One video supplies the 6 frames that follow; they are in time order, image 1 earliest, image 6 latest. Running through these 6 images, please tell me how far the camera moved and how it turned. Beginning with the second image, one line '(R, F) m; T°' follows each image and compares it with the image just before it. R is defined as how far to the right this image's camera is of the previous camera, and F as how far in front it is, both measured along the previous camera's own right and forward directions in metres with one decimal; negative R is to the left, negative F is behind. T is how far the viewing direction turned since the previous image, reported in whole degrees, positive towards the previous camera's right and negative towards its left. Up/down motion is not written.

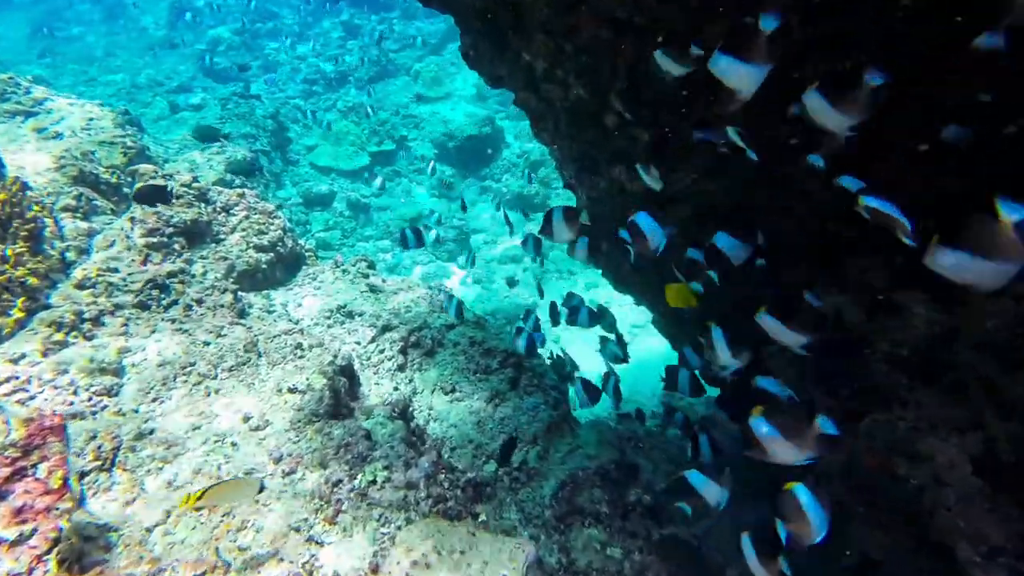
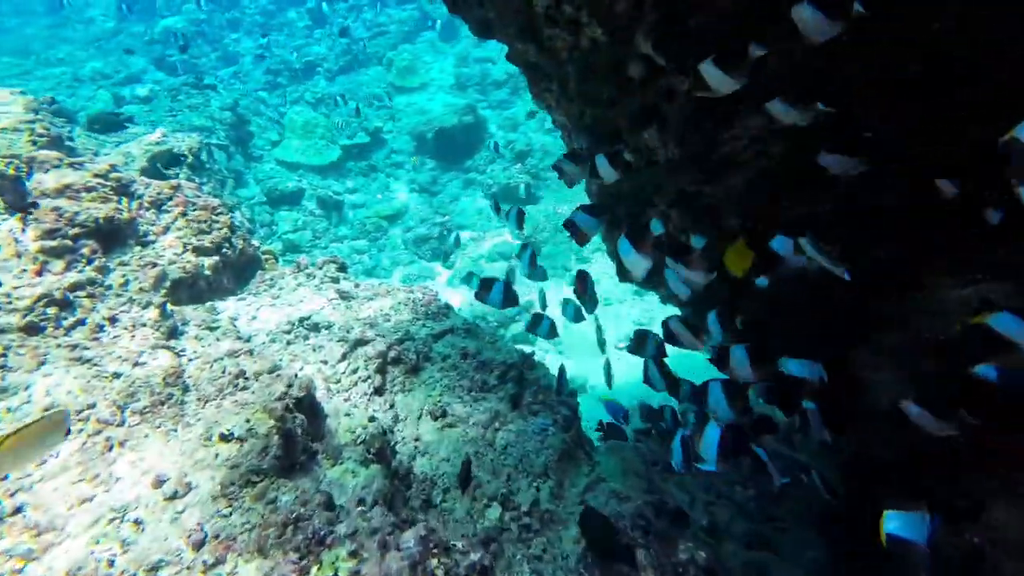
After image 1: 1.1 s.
(-0.2, +0.9) m; +3°
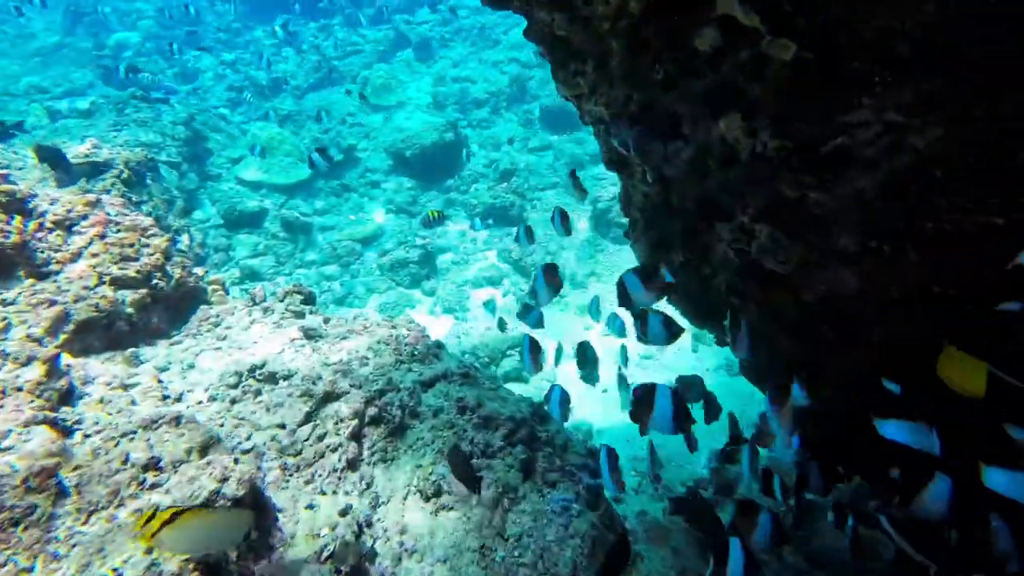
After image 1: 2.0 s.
(-0.3, +0.9) m; +3°
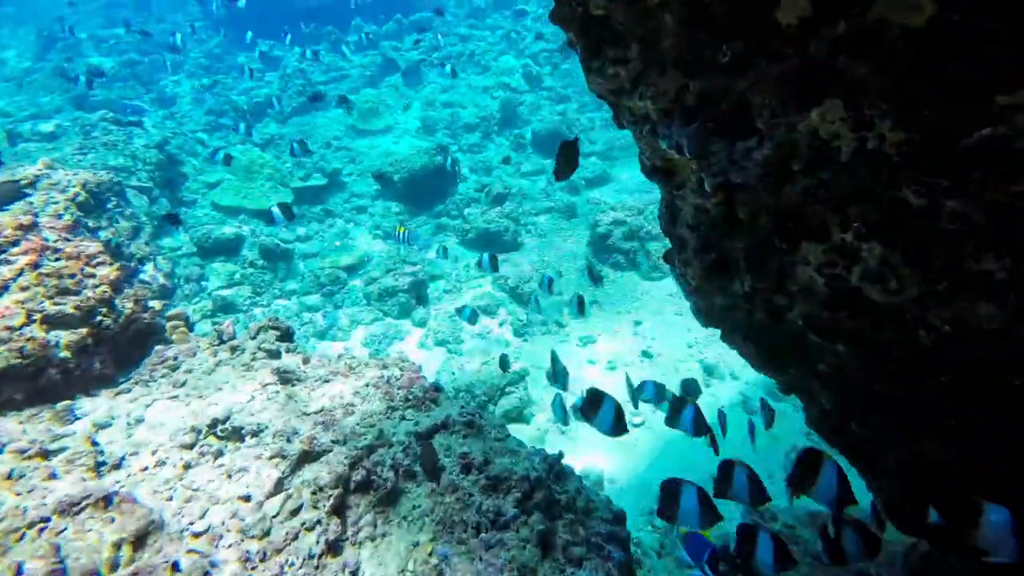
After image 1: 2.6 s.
(-0.2, +0.5) m; +2°
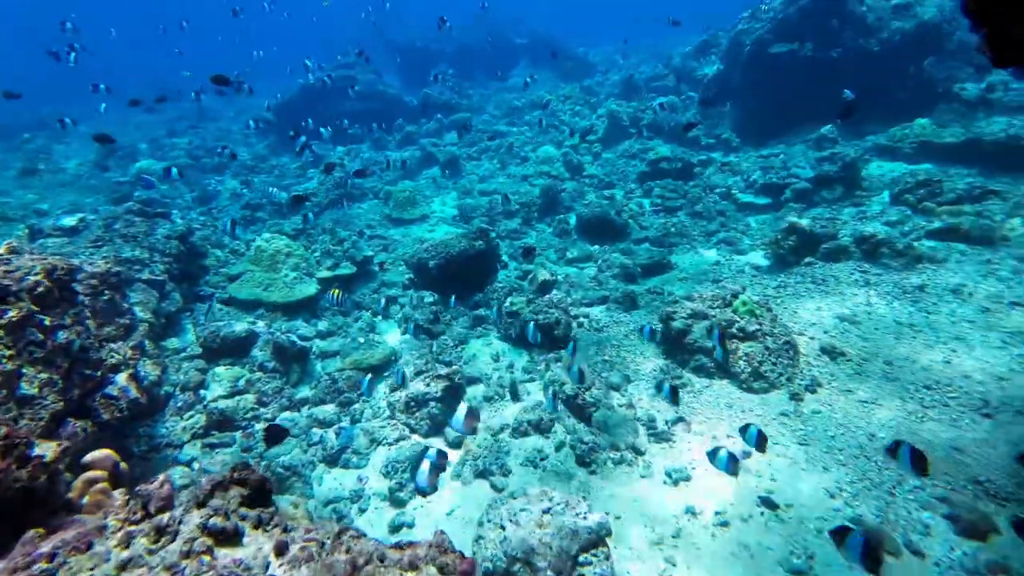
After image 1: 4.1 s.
(-0.5, +1.5) m; -3°
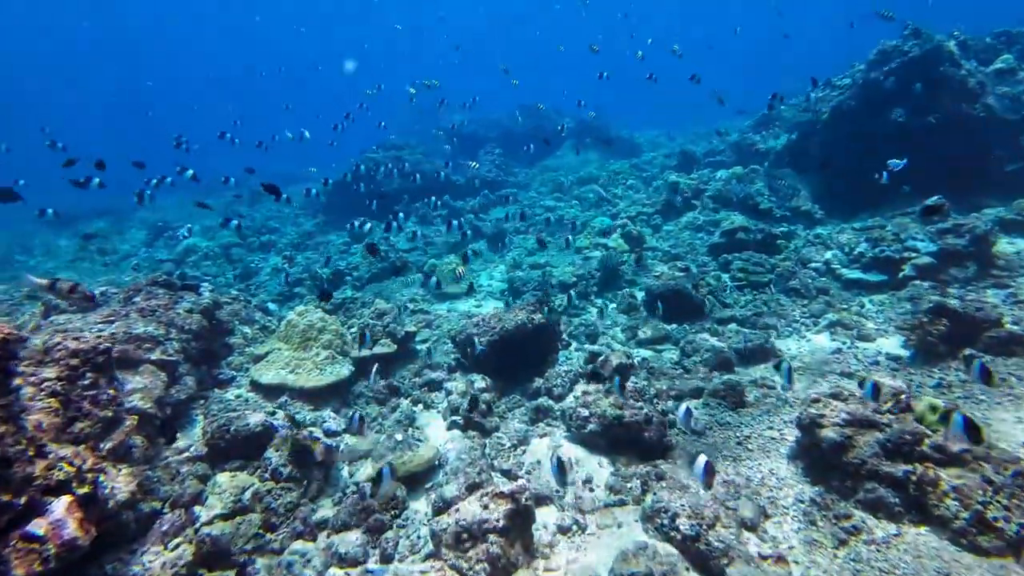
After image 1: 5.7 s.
(-0.7, +1.6) m; -4°
